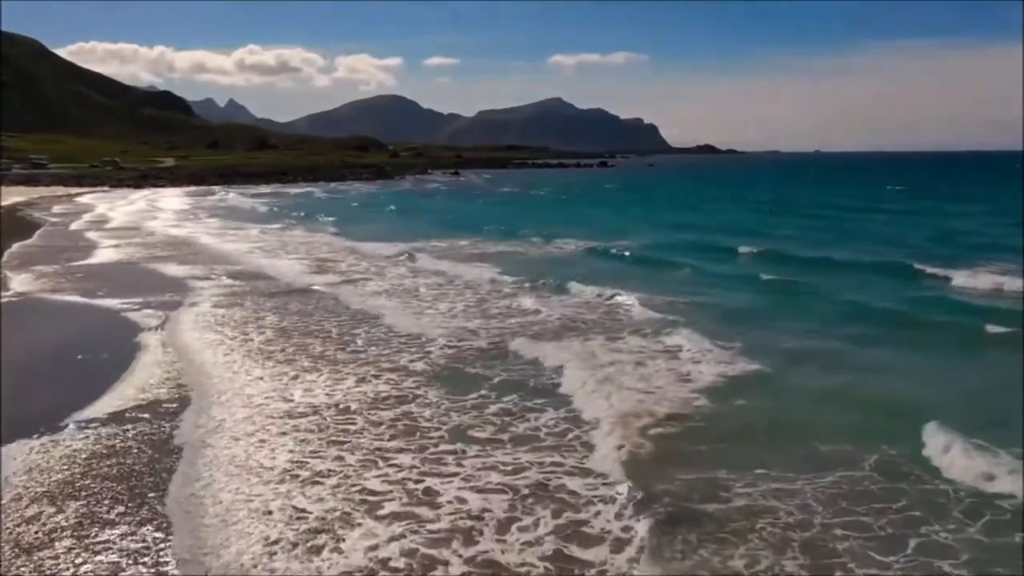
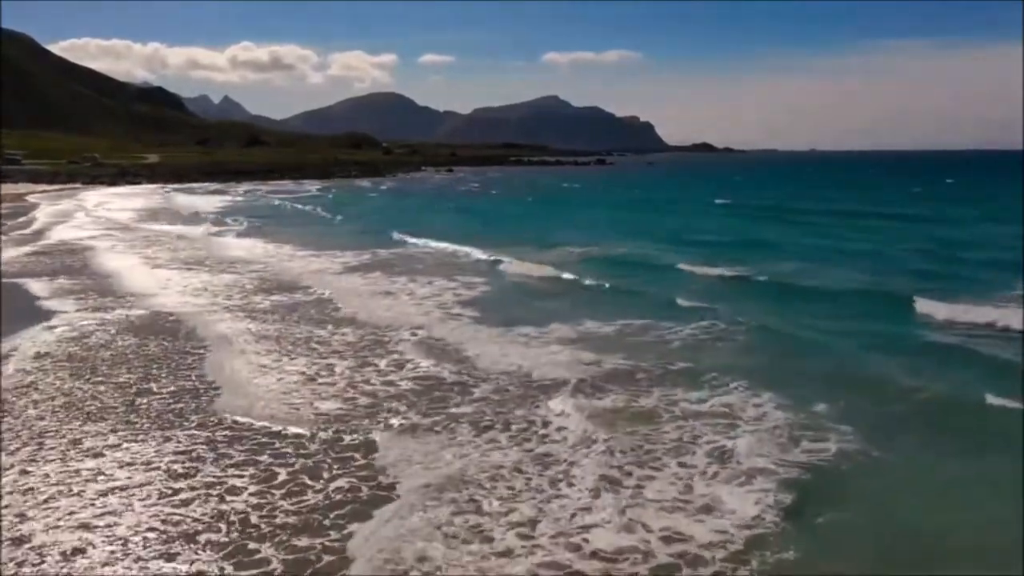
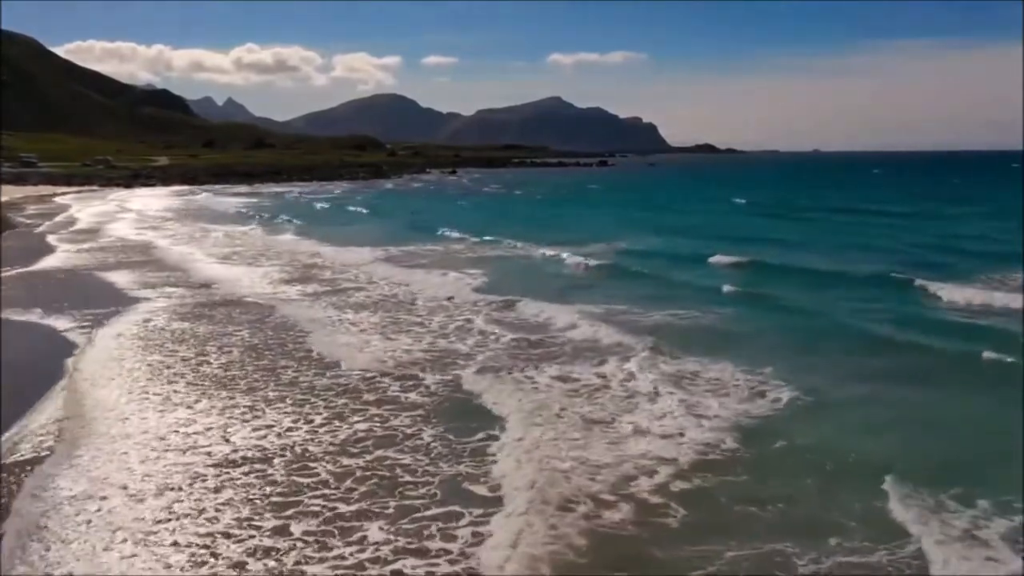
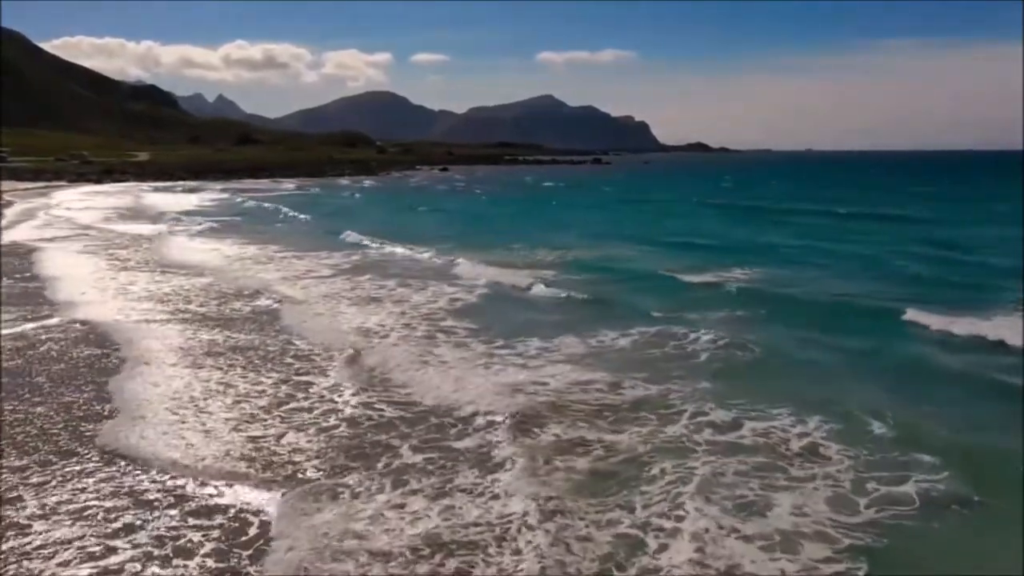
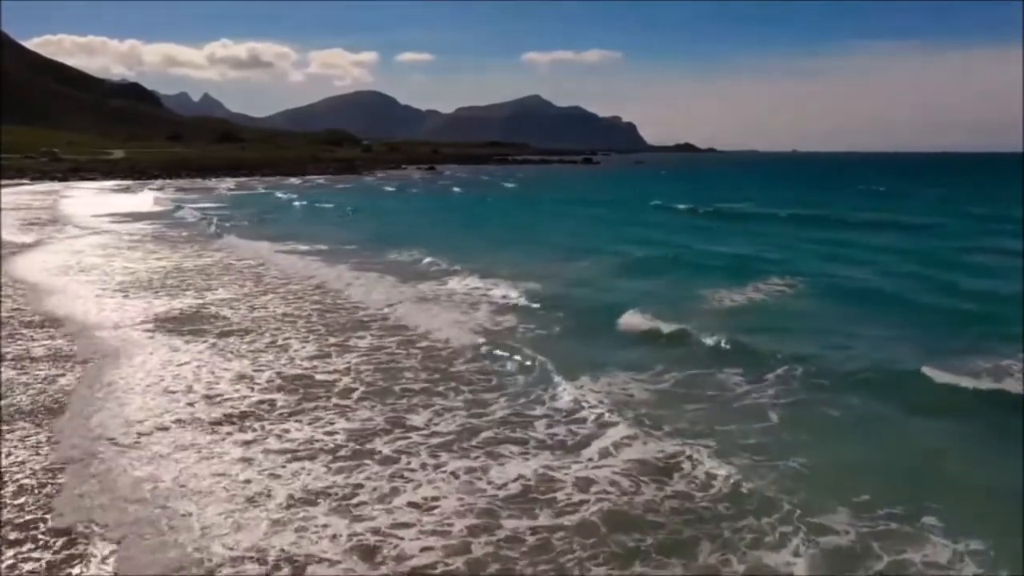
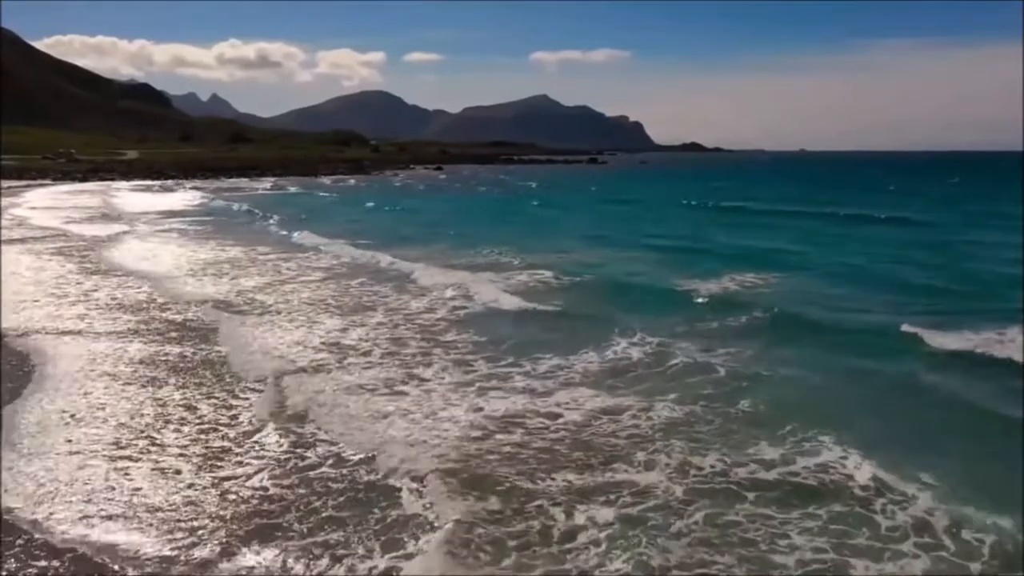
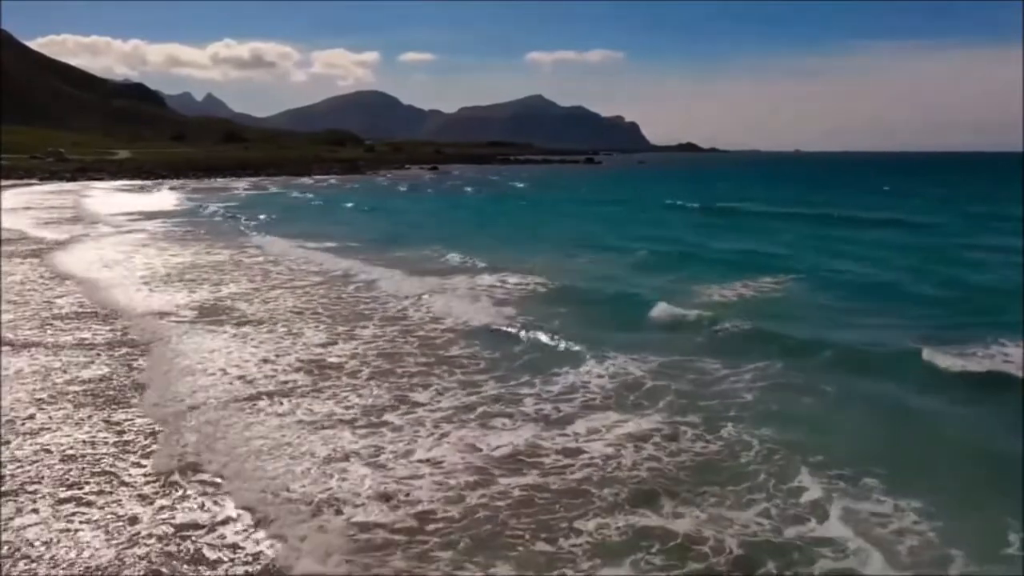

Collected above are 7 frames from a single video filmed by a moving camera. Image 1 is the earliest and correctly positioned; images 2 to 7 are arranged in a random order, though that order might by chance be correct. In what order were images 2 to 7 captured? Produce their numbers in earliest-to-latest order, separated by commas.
3, 2, 4, 6, 7, 5
